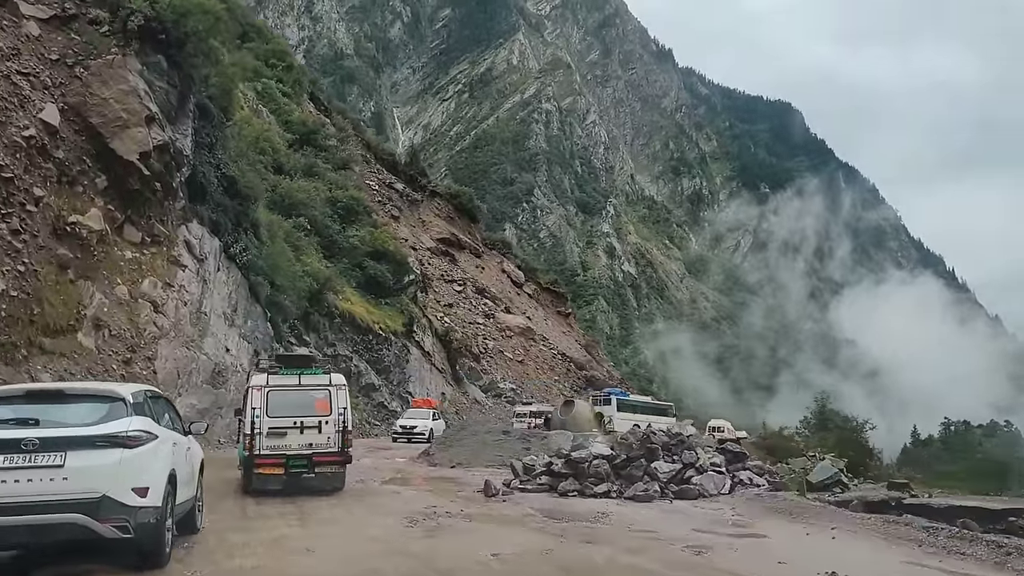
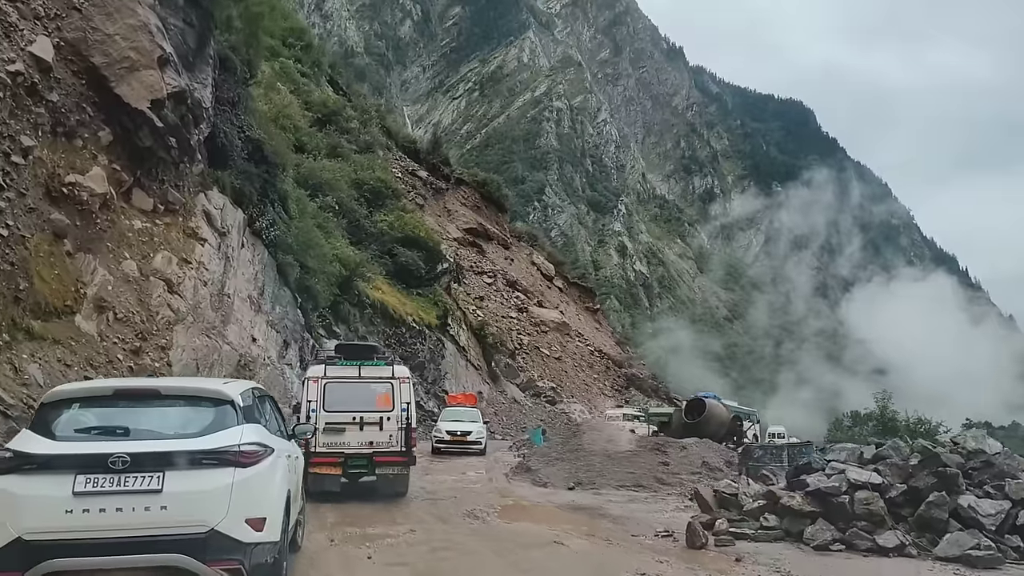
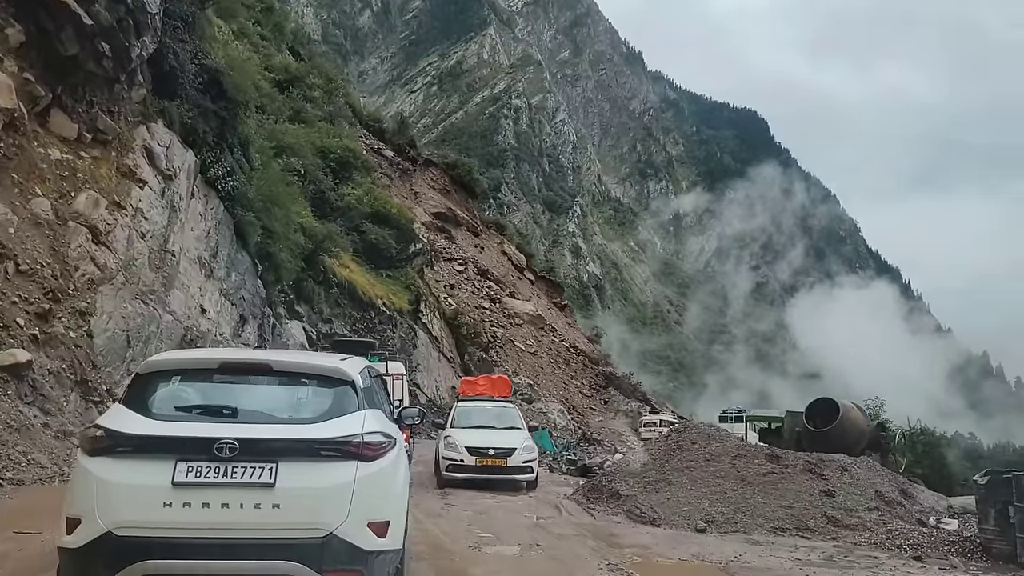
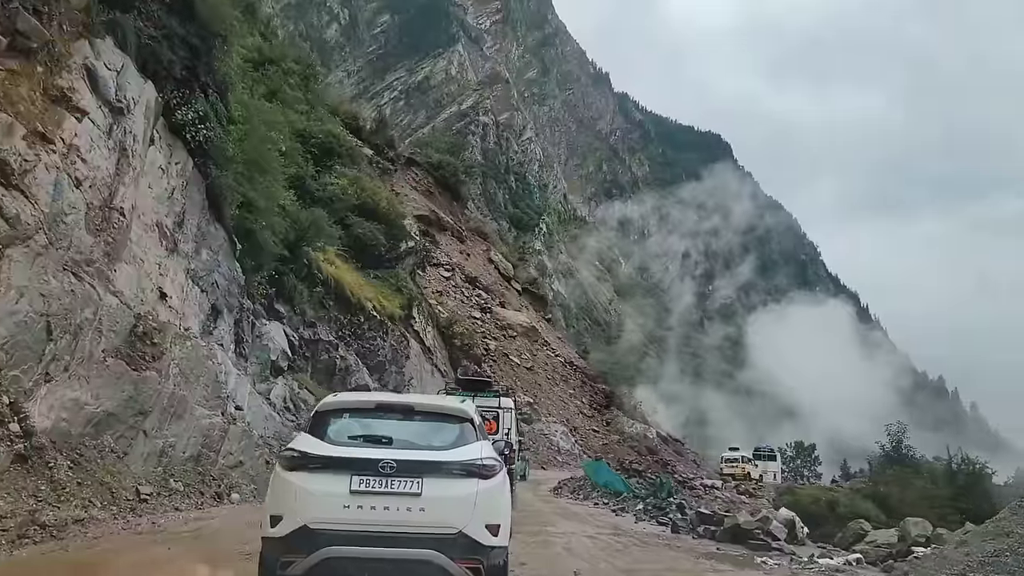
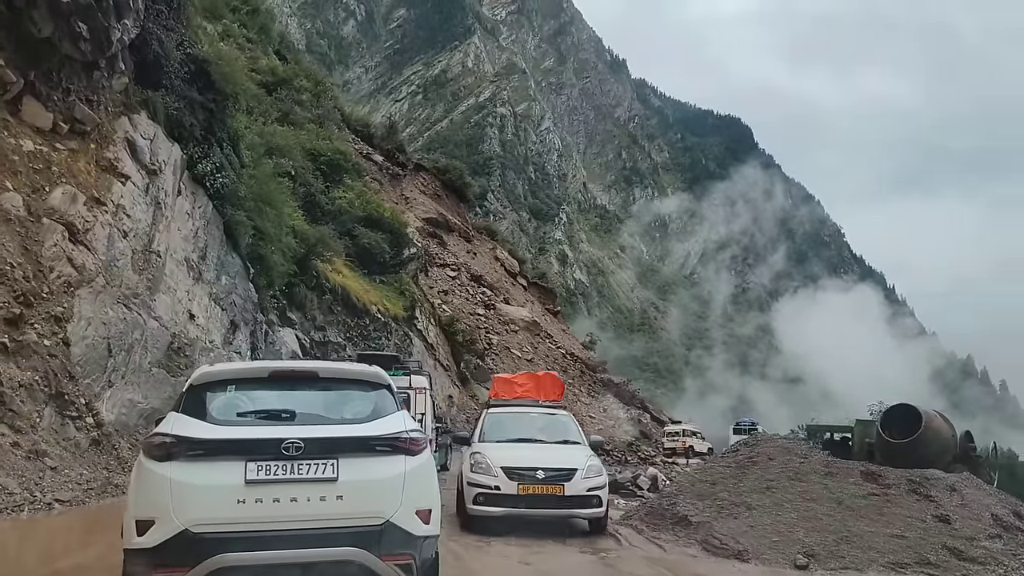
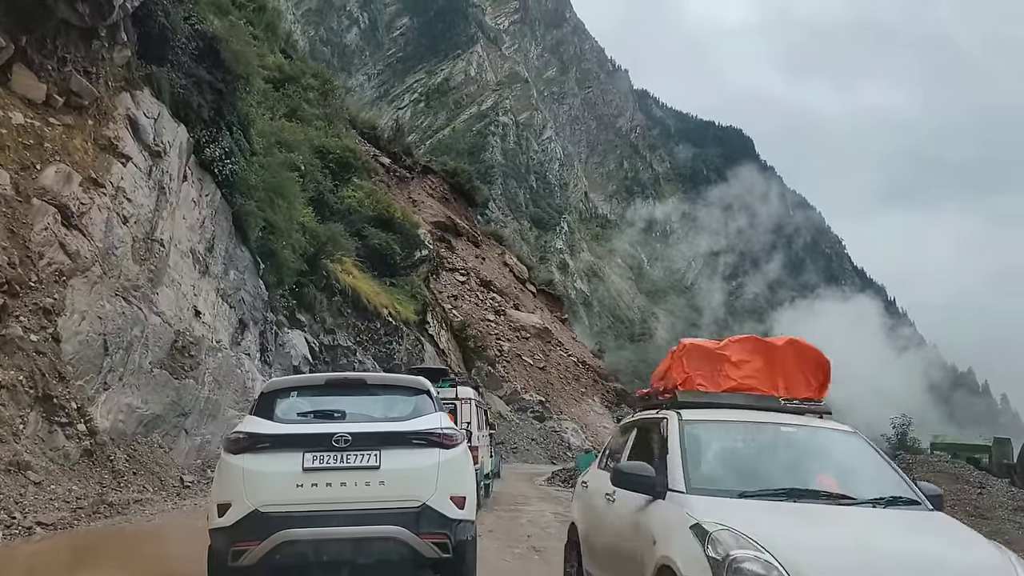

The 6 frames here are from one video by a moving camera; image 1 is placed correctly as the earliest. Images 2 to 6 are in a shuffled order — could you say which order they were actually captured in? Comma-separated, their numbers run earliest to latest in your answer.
2, 3, 5, 6, 4
